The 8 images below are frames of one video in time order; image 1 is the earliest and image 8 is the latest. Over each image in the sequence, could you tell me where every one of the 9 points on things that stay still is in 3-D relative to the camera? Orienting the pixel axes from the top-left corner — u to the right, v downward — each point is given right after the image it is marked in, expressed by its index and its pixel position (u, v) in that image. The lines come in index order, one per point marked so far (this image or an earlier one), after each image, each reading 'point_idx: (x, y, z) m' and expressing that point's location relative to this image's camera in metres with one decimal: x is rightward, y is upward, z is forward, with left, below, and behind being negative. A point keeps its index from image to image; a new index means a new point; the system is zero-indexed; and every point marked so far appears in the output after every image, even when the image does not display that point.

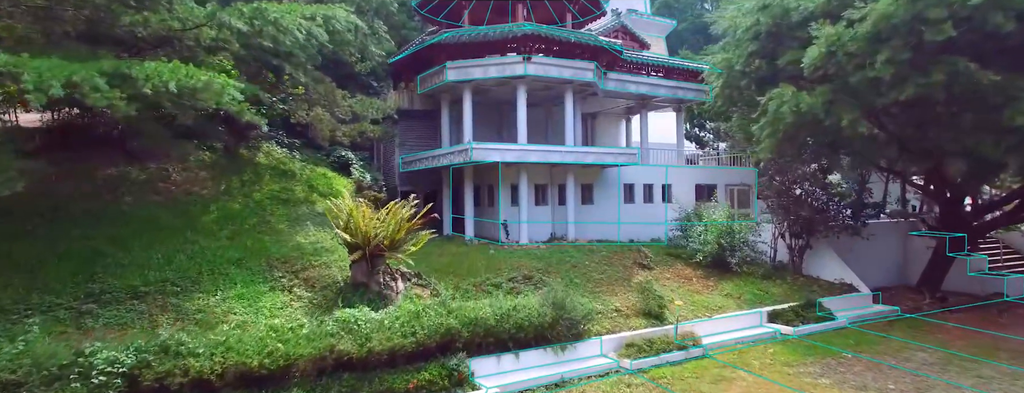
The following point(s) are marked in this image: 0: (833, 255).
0: (+8.4, -1.5, +14.5) m
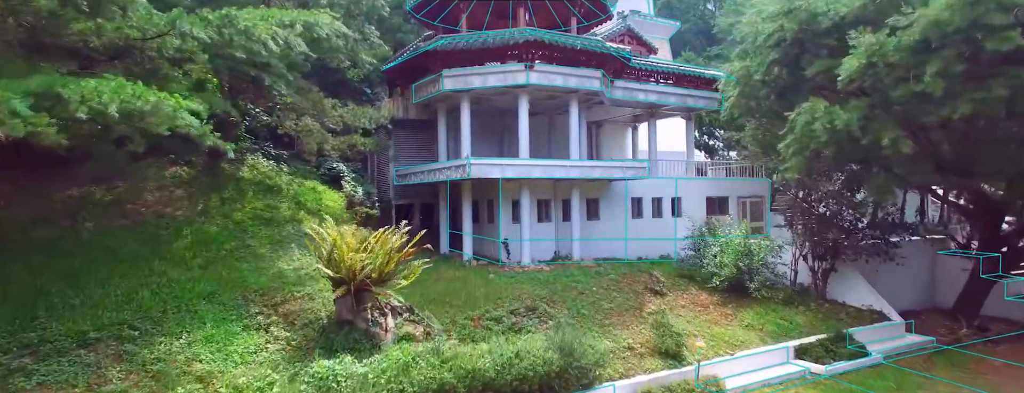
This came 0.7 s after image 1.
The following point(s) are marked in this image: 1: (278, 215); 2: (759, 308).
0: (+8.5, -2.0, +13.4) m
1: (-5.8, -0.5, +13.8) m
2: (+5.7, -2.6, +12.8) m
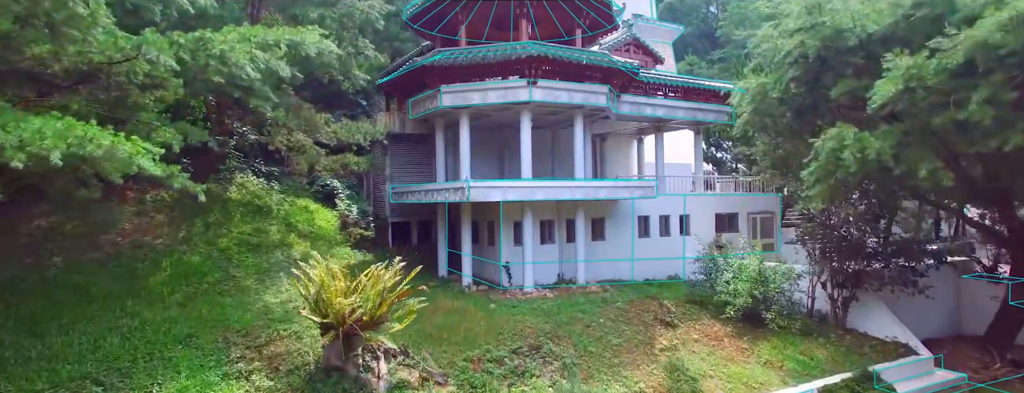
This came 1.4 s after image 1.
0: (+8.5, -2.6, +12.7) m
1: (-5.8, -1.0, +13.0) m
2: (+5.8, -3.1, +12.0) m
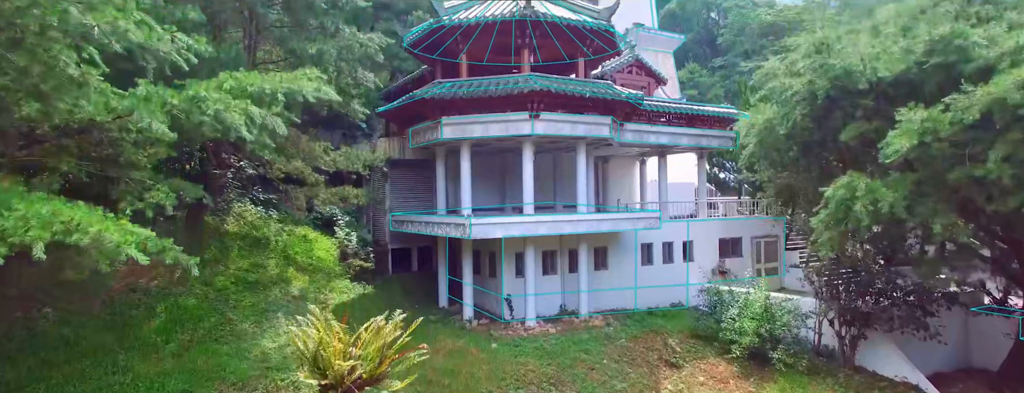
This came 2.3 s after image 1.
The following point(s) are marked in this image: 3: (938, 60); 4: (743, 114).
0: (+8.6, -3.4, +12.4) m
1: (-5.7, -1.8, +12.8) m
2: (+5.8, -3.9, +11.8) m
3: (+6.8, +2.1, +8.8) m
4: (+7.0, +2.5, +16.6) m
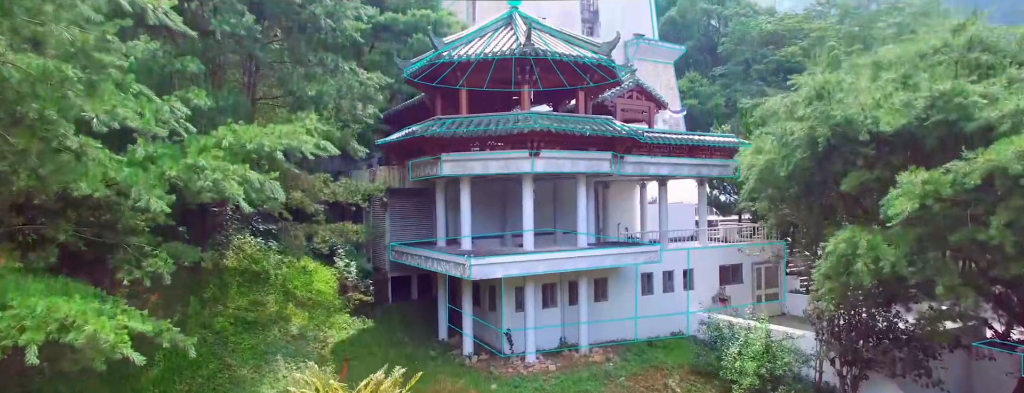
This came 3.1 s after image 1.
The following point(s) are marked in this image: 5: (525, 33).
0: (+8.5, -4.3, +12.4) m
1: (-5.7, -2.7, +12.8) m
2: (+5.8, -4.8, +11.8) m
3: (+6.8, +1.2, +8.8) m
4: (+7.0, +1.6, +16.6) m
5: (+0.3, +4.1, +14.3) m
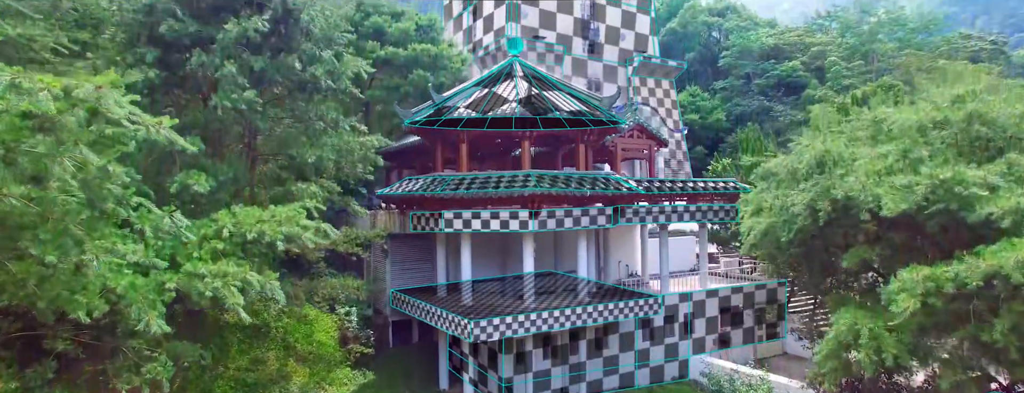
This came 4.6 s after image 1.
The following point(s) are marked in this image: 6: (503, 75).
0: (+8.6, -5.6, +12.3) m
1: (-5.7, -4.1, +12.7) m
2: (+5.8, -6.2, +11.7) m
3: (+6.8, -0.1, +8.7) m
4: (+7.0, +0.2, +16.5) m
5: (+0.3, +2.8, +14.3) m
6: (-0.2, +3.3, +15.1) m
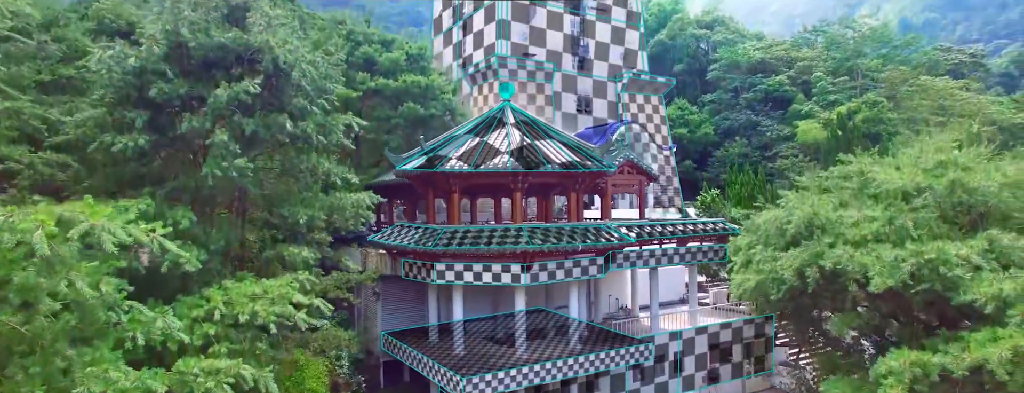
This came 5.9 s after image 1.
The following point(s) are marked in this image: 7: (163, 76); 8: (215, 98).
0: (+8.4, -6.9, +12.5) m
1: (-5.9, -5.4, +12.7) m
2: (+5.7, -7.5, +11.9) m
3: (+6.7, -1.4, +8.9) m
4: (+6.7, -1.1, +16.7) m
5: (+0.1, +1.5, +14.3) m
6: (-0.5, +2.0, +15.1) m
7: (-7.0, +2.4, +11.0) m
8: (-5.8, +1.9, +10.7) m
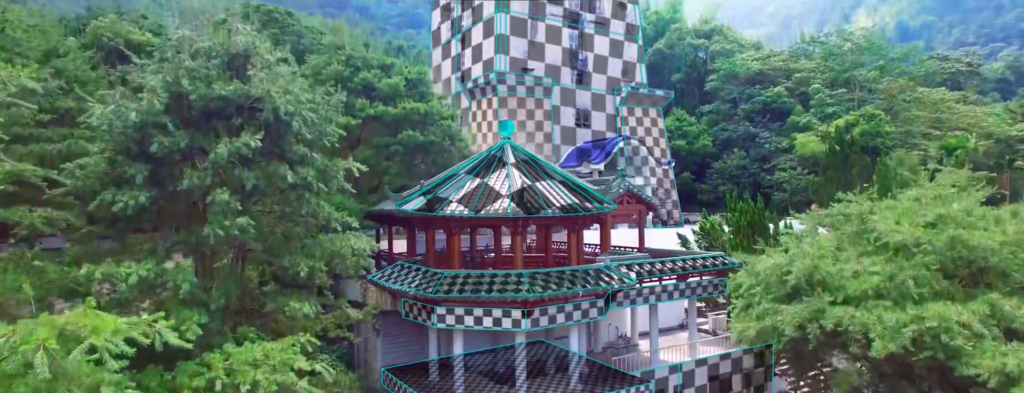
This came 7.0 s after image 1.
0: (+8.4, -8.0, +12.5) m
1: (-5.9, -6.5, +12.6) m
2: (+5.7, -8.5, +11.8) m
3: (+6.7, -2.4, +8.9) m
4: (+6.7, -2.2, +16.7) m
5: (+0.1, +0.4, +14.3) m
6: (-0.5, +1.0, +15.1) m
7: (-6.9, +1.3, +11.0) m
8: (-5.7, +0.8, +10.7) m
